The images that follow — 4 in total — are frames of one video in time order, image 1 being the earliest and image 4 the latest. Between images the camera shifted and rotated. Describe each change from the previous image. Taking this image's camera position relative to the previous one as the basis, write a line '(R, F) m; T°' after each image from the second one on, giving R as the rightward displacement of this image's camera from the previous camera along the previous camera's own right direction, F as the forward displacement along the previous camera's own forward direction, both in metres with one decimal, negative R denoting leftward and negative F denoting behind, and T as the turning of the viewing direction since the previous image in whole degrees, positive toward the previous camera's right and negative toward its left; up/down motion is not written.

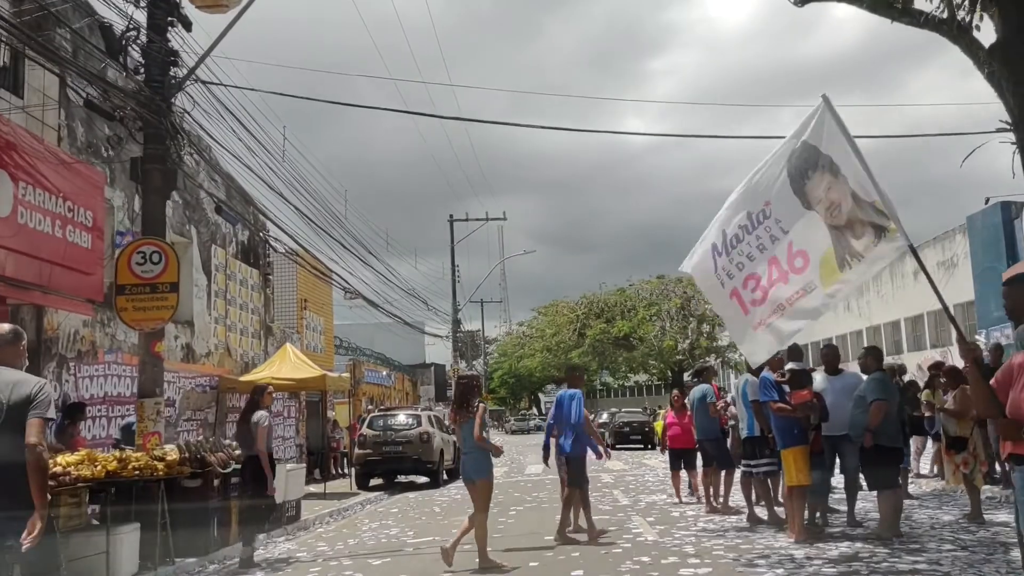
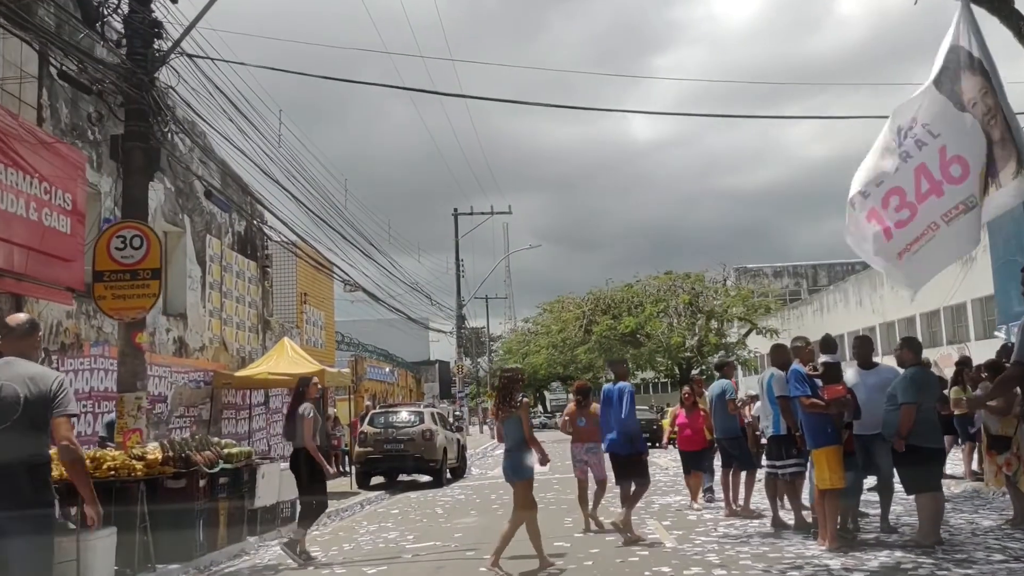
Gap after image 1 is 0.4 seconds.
(0.0, +0.7) m; 0°
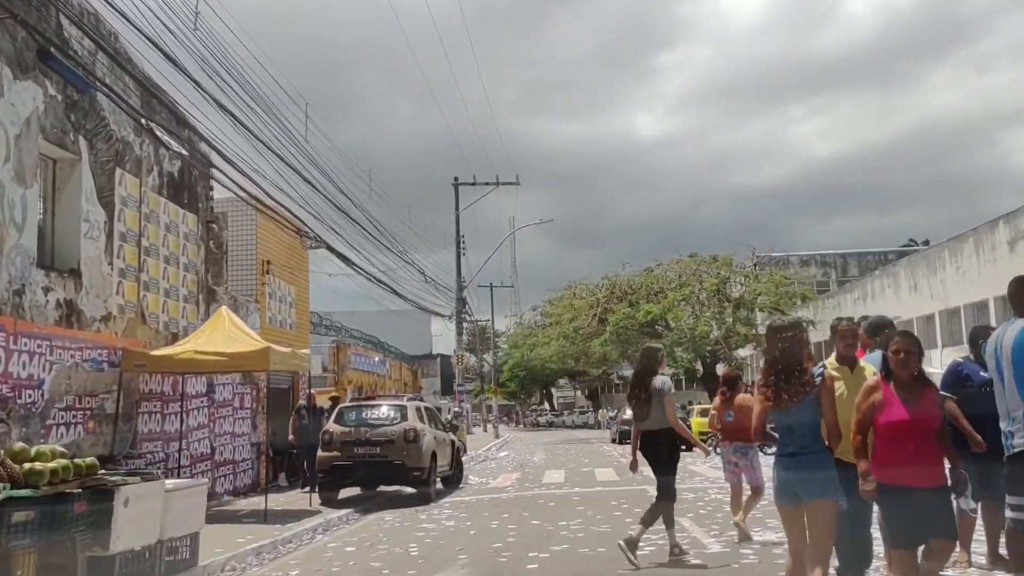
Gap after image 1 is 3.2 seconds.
(-0.1, +4.2) m; 0°
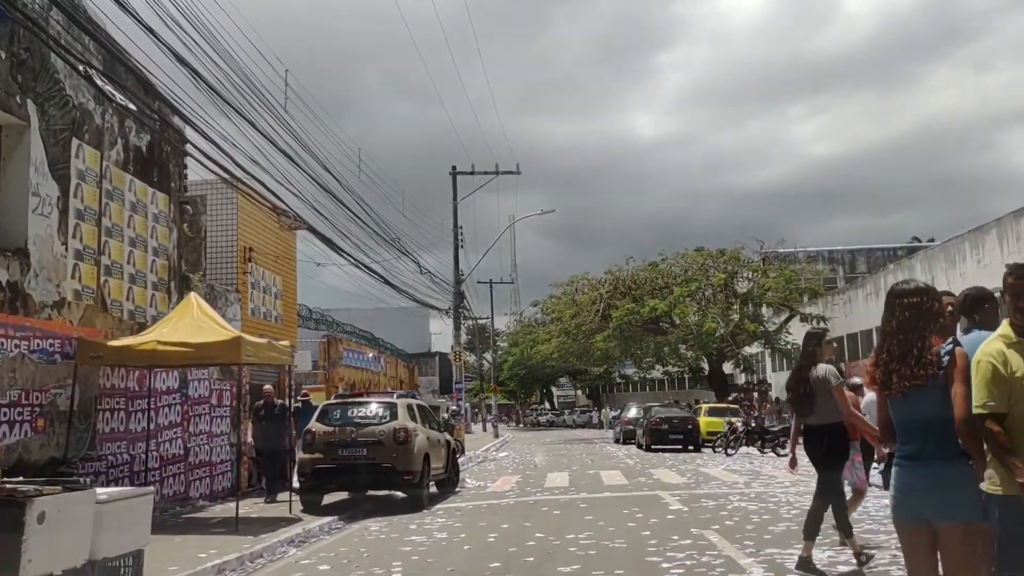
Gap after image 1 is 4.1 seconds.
(0.0, +1.3) m; 0°
